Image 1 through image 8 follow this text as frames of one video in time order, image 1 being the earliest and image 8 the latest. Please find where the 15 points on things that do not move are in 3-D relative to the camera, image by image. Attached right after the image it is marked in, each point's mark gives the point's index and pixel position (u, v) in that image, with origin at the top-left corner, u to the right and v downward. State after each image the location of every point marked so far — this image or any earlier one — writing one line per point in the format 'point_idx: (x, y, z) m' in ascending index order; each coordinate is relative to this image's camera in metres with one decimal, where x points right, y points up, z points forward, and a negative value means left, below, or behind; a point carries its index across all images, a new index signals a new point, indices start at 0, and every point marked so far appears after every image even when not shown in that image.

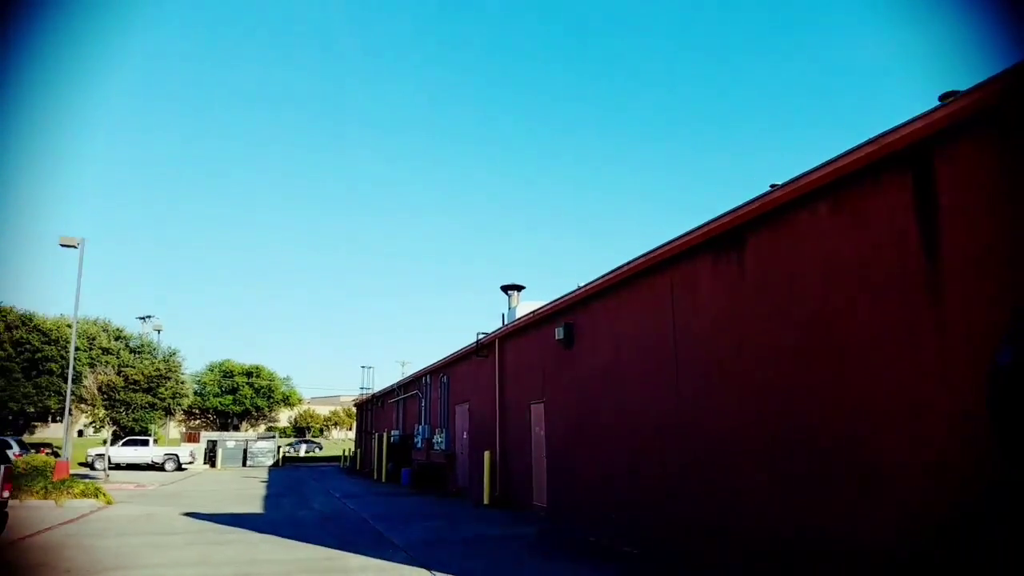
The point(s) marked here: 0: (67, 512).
0: (-9.3, -4.7, +16.3) m
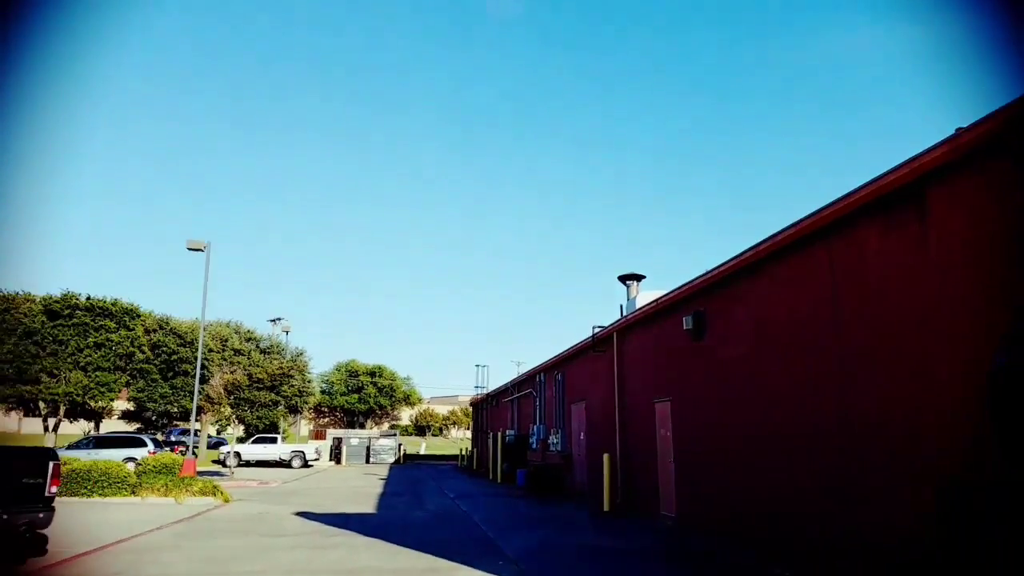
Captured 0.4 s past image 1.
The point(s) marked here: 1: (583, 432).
0: (-6.8, -4.6, +16.3) m
1: (+1.8, -3.6, +19.4) m
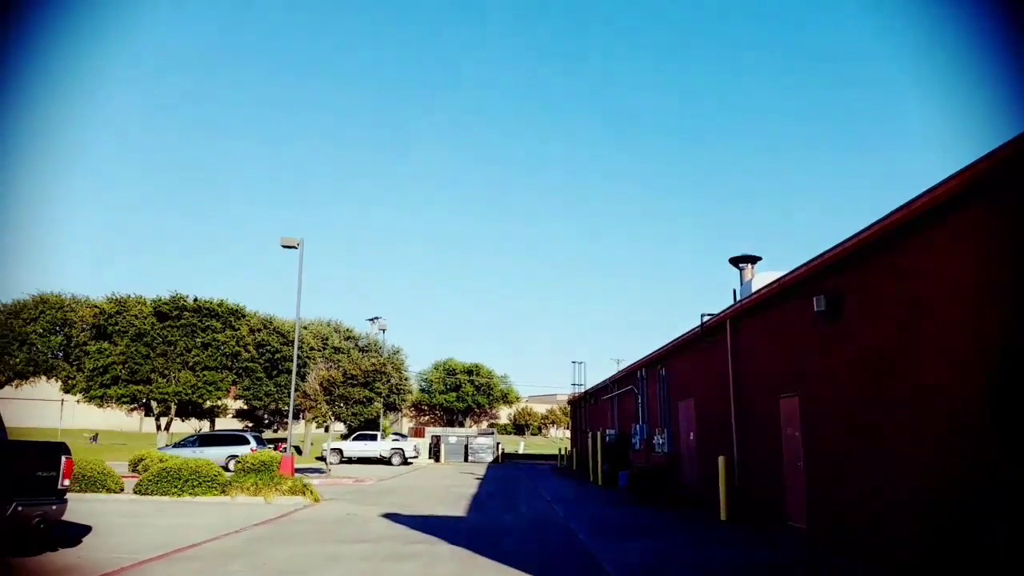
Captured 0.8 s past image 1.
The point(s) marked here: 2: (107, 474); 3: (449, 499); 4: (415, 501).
0: (-4.8, -4.5, +15.7) m
1: (+4.1, -3.3, +17.7) m
2: (-8.7, -4.0, +16.7) m
3: (-1.6, -5.2, +19.3) m
4: (-2.3, -5.1, +18.6) m
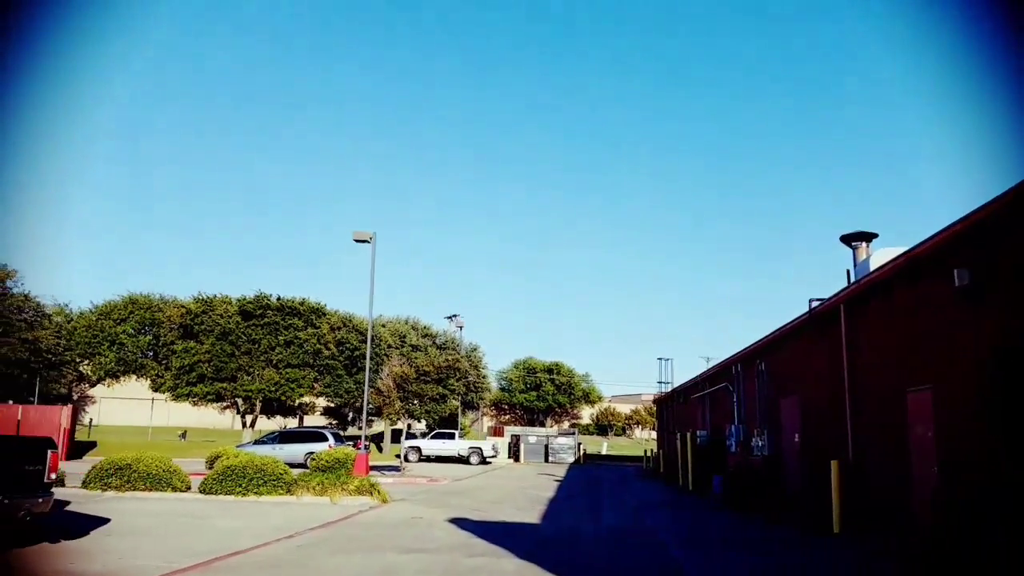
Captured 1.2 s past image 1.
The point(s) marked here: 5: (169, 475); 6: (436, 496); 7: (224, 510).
0: (-3.3, -4.3, +14.8) m
1: (+5.8, -2.9, +15.9) m
2: (-7.1, -3.8, +16.3) m
3: (+0.3, -5.0, +18.0) m
4: (-0.5, -4.8, +17.4) m
5: (-7.1, -3.9, +16.1) m
6: (-1.8, -4.9, +18.4) m
7: (-5.5, -4.2, +14.9) m
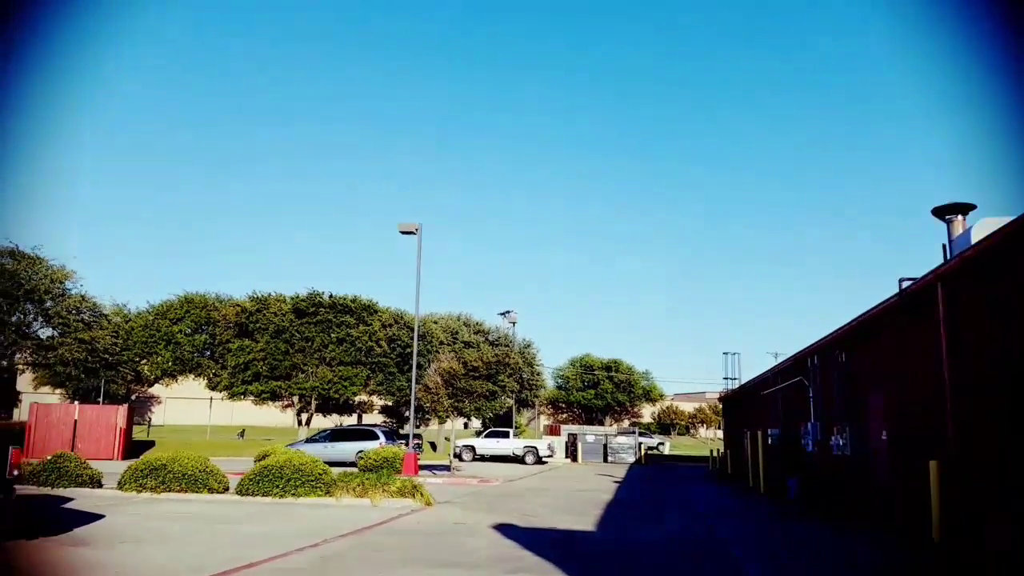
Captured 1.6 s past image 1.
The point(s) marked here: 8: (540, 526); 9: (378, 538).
0: (-2.3, -4.0, +13.8) m
1: (+6.7, -2.6, +14.2) m
2: (-6.1, -3.7, +15.6) m
3: (+1.5, -4.7, +16.8) m
4: (+0.6, -4.6, +16.2) m
5: (-6.1, -3.7, +15.4) m
6: (-0.6, -4.7, +17.3) m
7: (-4.6, -4.1, +14.1) m
8: (+0.5, -3.9, +12.8) m
9: (-1.8, -3.5, +10.8) m
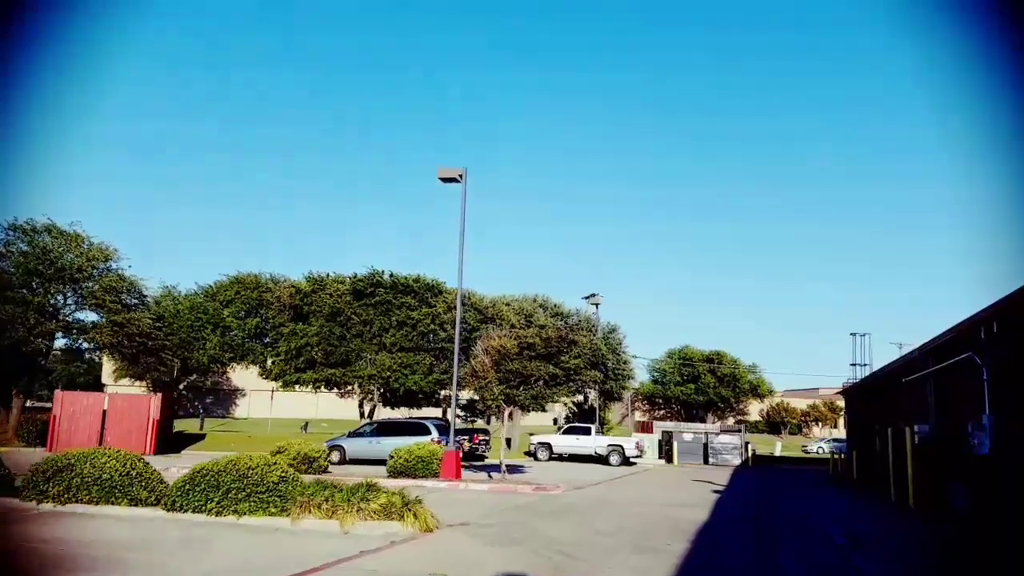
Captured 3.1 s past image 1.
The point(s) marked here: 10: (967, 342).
0: (-2.0, -3.0, +9.0) m
1: (+7.1, -1.5, +8.3) m
2: (-5.4, -2.7, +11.2) m
3: (+2.2, -3.6, +11.5) m
4: (+1.3, -3.5, +11.0) m
5: (-5.5, -2.7, +11.1) m
6: (+0.2, -3.6, +12.2) m
7: (-4.1, -3.1, +9.6) m
8: (+0.7, -2.8, +7.6) m
9: (-1.8, -2.4, +6.0) m
10: (+10.0, -1.3, +17.6) m
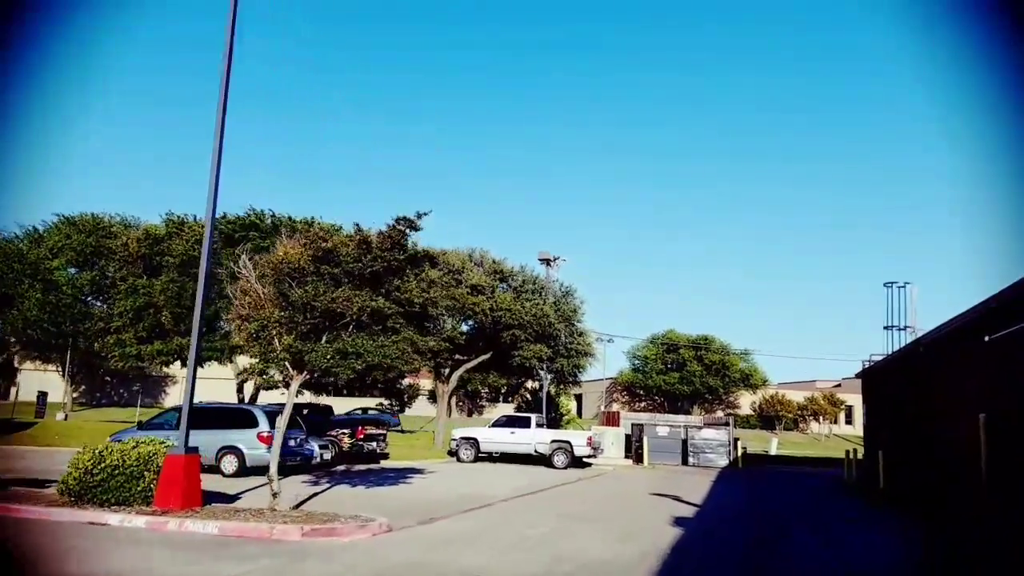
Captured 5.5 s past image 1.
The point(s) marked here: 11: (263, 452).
0: (-4.6, -1.3, +0.5) m
1: (+4.4, +0.2, -0.2) m
2: (-8.1, -0.9, +2.6) m
3: (-0.5, -1.9, +3.0) m
4: (-1.4, -1.8, +2.5) m
5: (-8.2, -1.0, +2.5) m
6: (-2.5, -1.9, +3.7) m
7: (-6.8, -1.3, +1.0) m
8: (-2.0, -1.2, -0.9) m
9: (-4.5, -0.8, -2.6) m
10: (+7.3, +0.4, +9.1) m
11: (-5.4, -3.5, +16.8) m
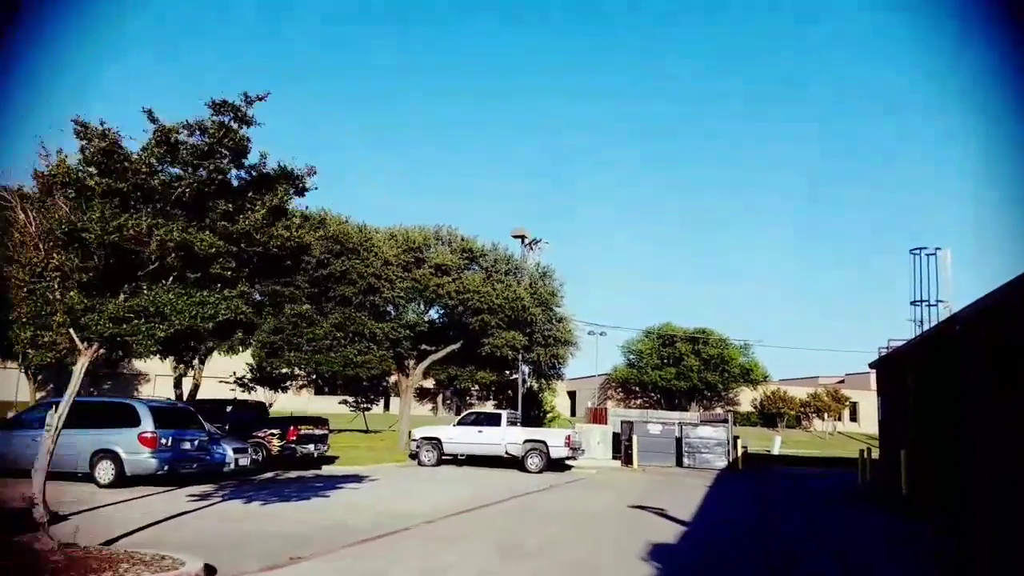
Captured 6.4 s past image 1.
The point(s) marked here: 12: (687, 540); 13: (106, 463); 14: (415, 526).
0: (-5.6, -0.7, -2.8) m
1: (+3.5, +0.8, -3.5) m
2: (-9.1, -0.4, -0.7) m
3: (-1.4, -1.3, -0.3) m
4: (-2.4, -1.2, -0.8) m
5: (-9.1, -0.4, -0.8) m
6: (-3.5, -1.3, +0.4) m
7: (-7.8, -0.8, -2.3) m
8: (-2.9, -0.6, -4.2) m
9: (-5.5, -0.2, -5.9) m
10: (+6.3, +1.1, +5.9) m
11: (-6.3, -2.9, +13.5) m
12: (+1.7, -3.4, +10.2) m
13: (-7.1, -3.1, +13.6) m
14: (-1.5, -3.6, +12.8) m
